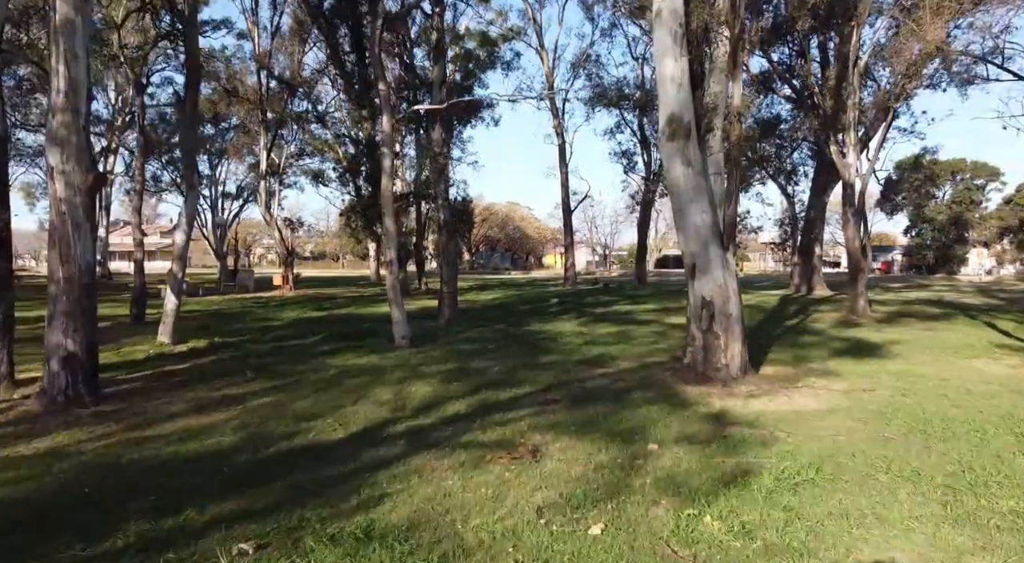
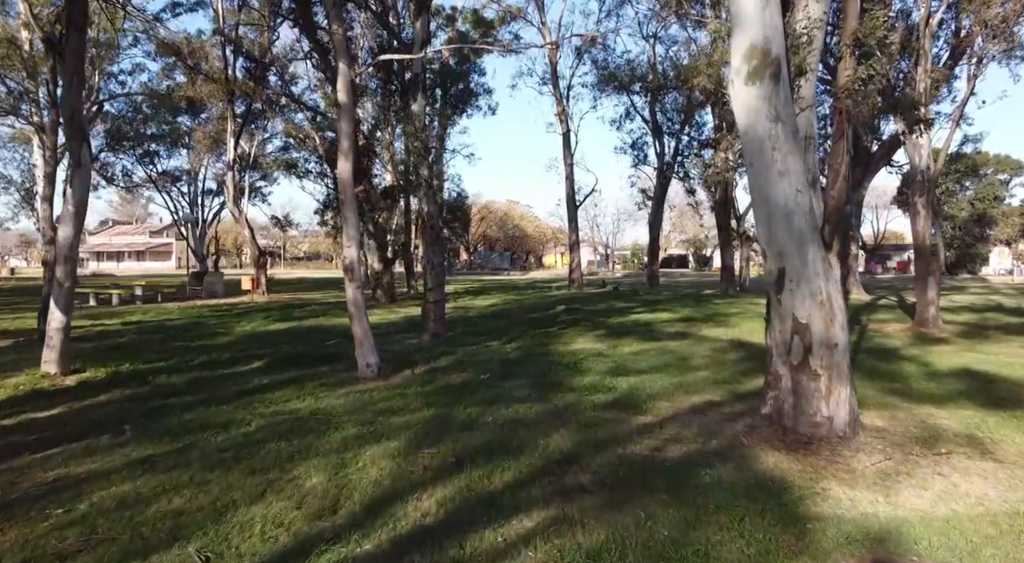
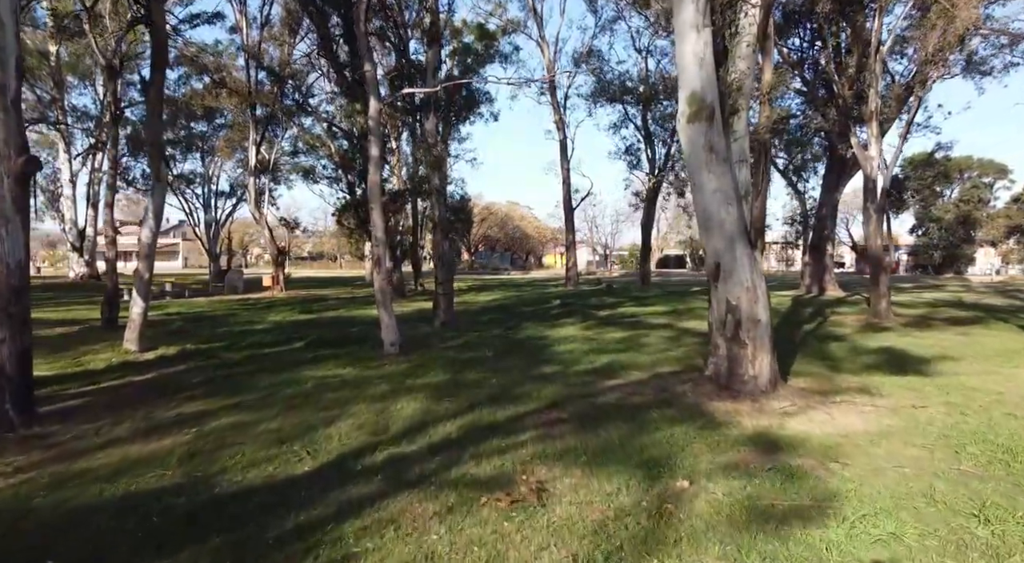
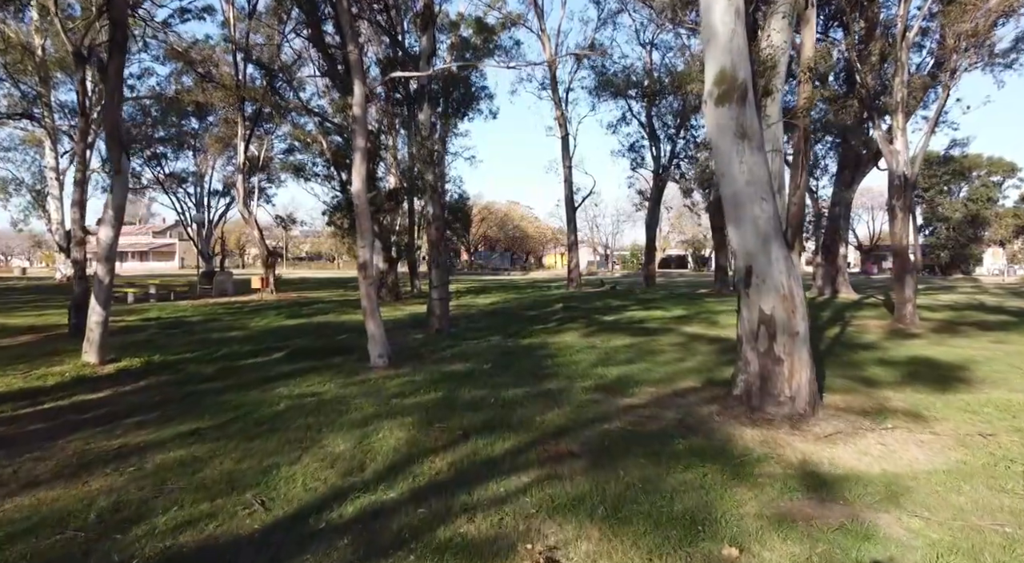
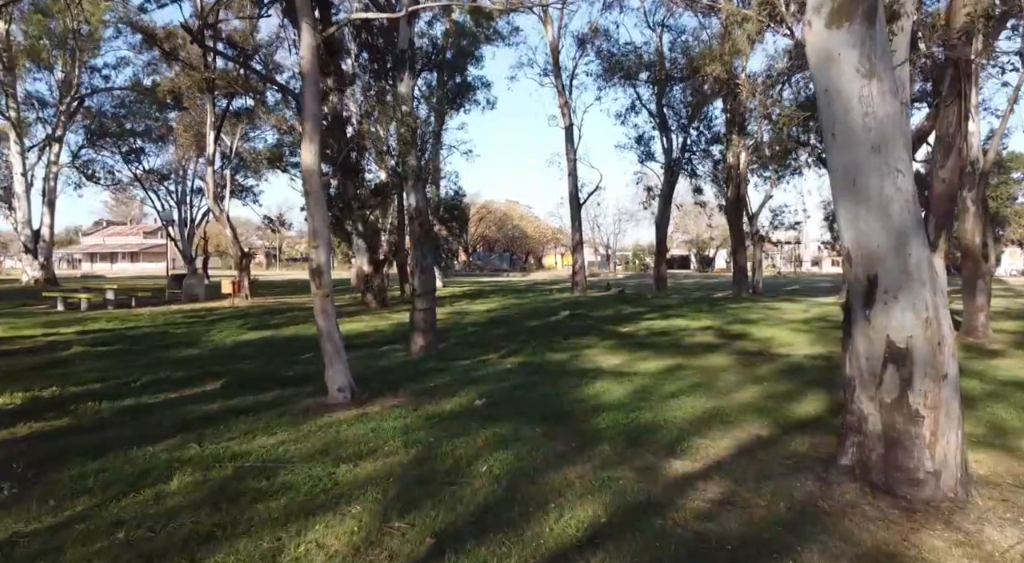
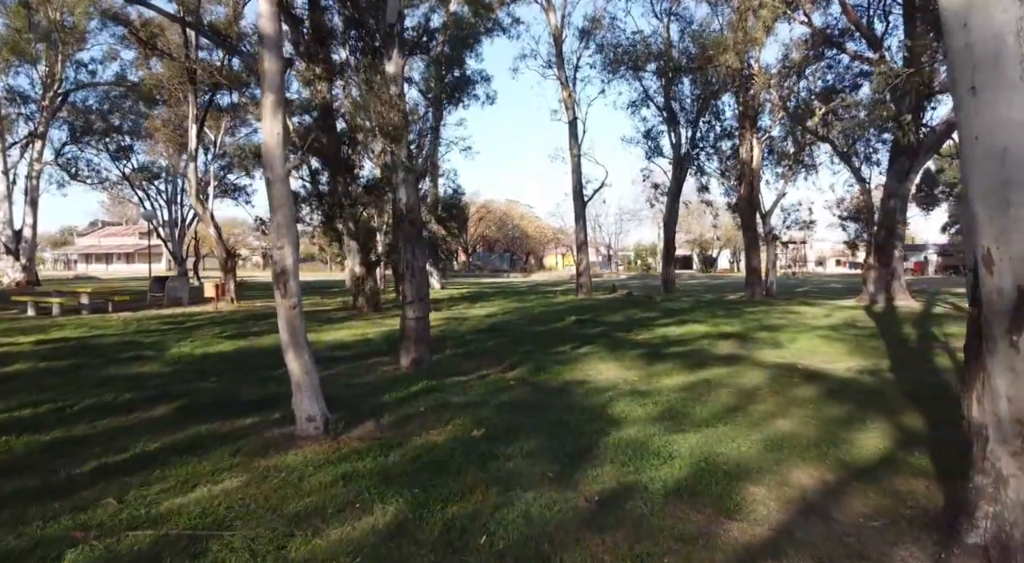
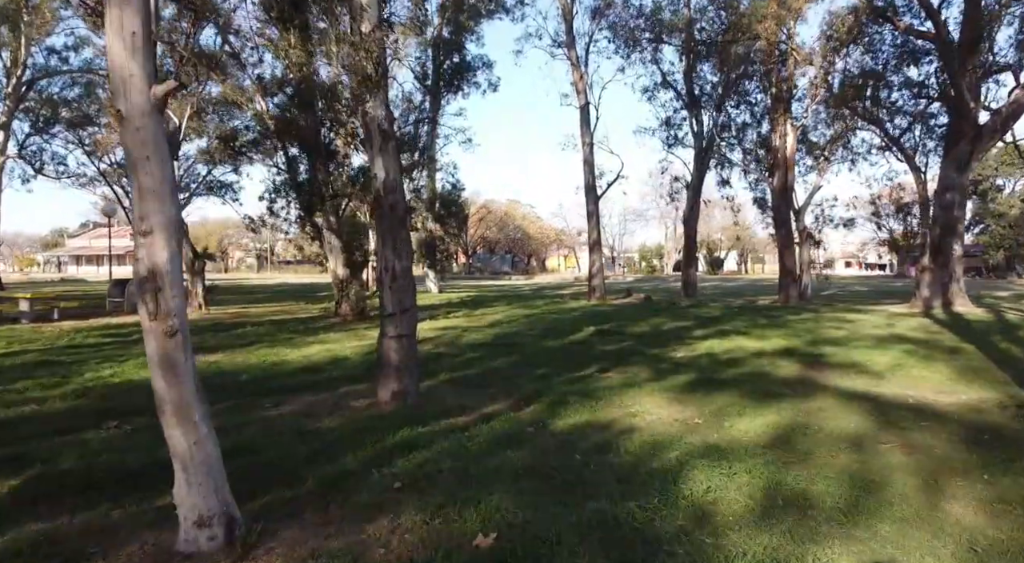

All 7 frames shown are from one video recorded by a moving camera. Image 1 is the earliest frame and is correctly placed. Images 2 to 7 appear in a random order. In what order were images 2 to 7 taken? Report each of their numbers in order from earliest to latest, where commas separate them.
3, 4, 2, 5, 6, 7
